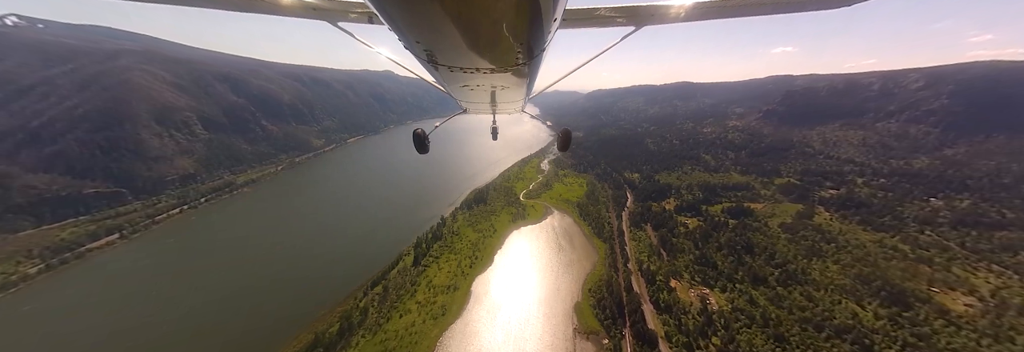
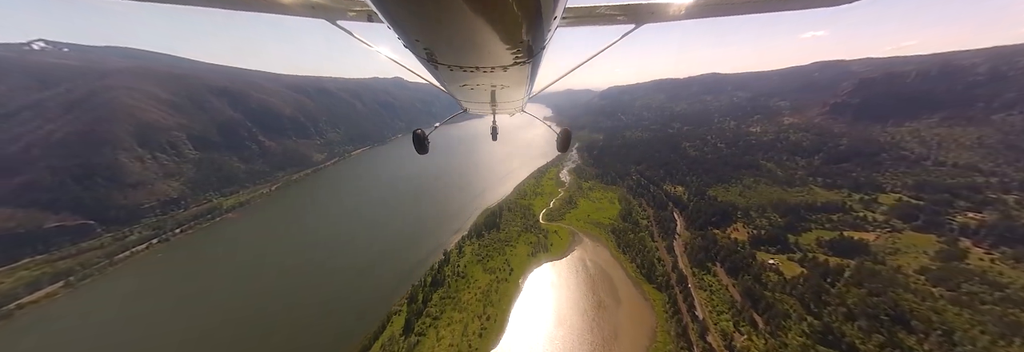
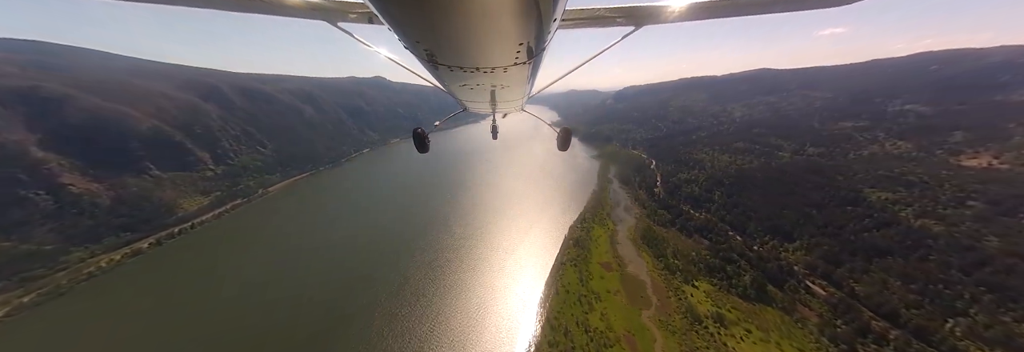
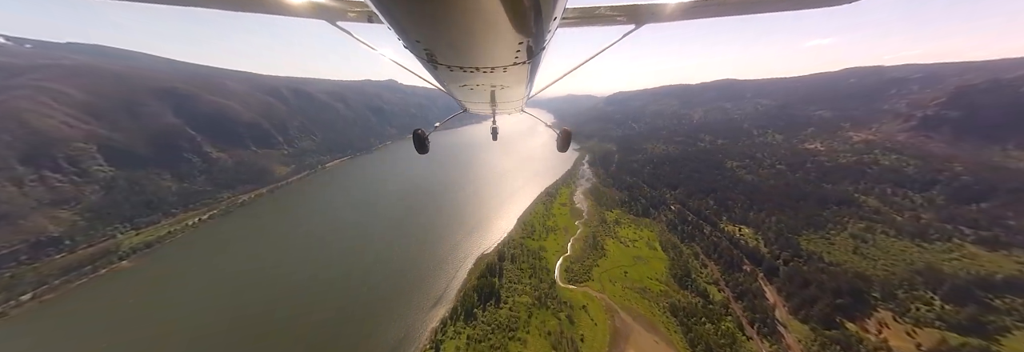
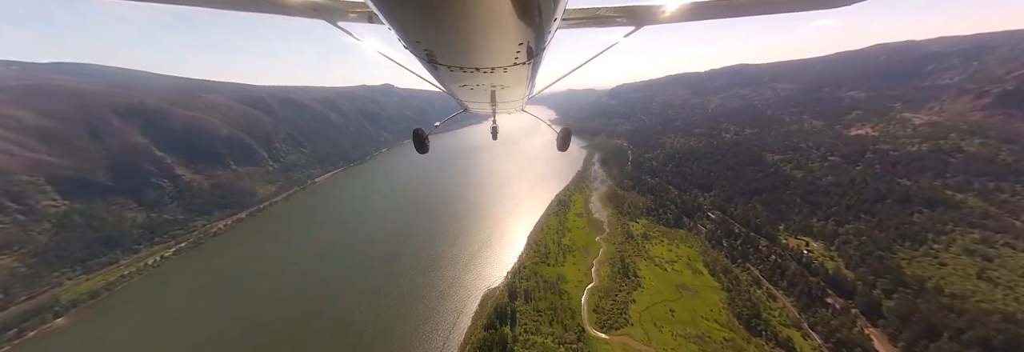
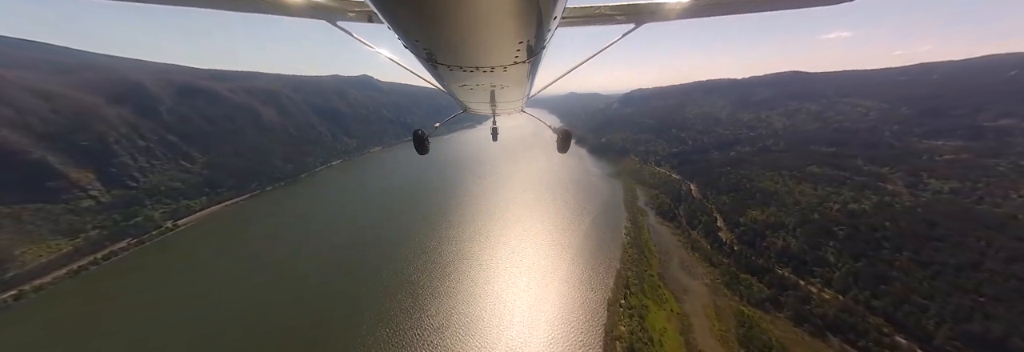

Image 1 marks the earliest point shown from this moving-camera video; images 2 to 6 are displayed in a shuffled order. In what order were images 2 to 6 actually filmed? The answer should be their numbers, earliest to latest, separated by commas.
2, 4, 5, 3, 6
